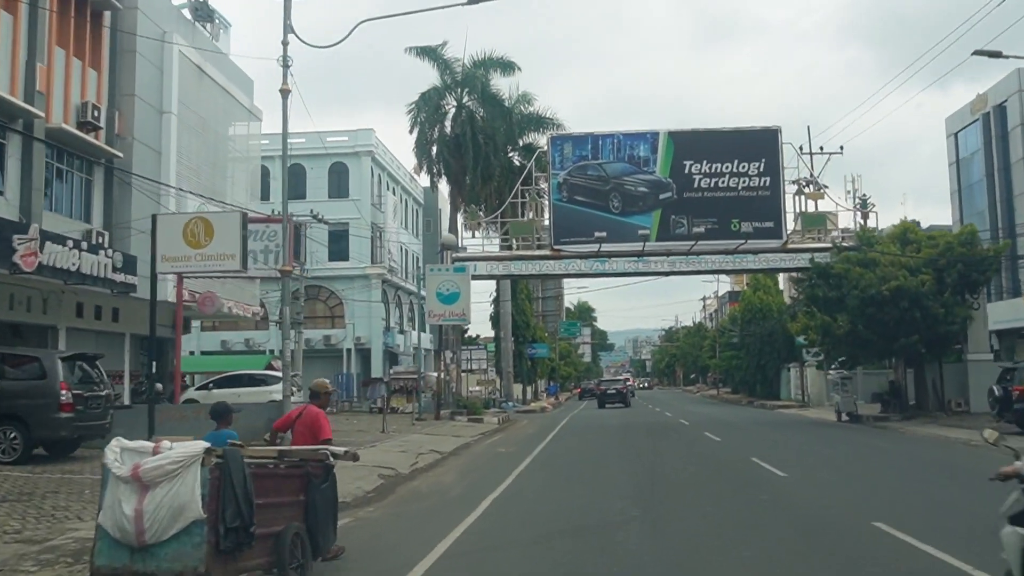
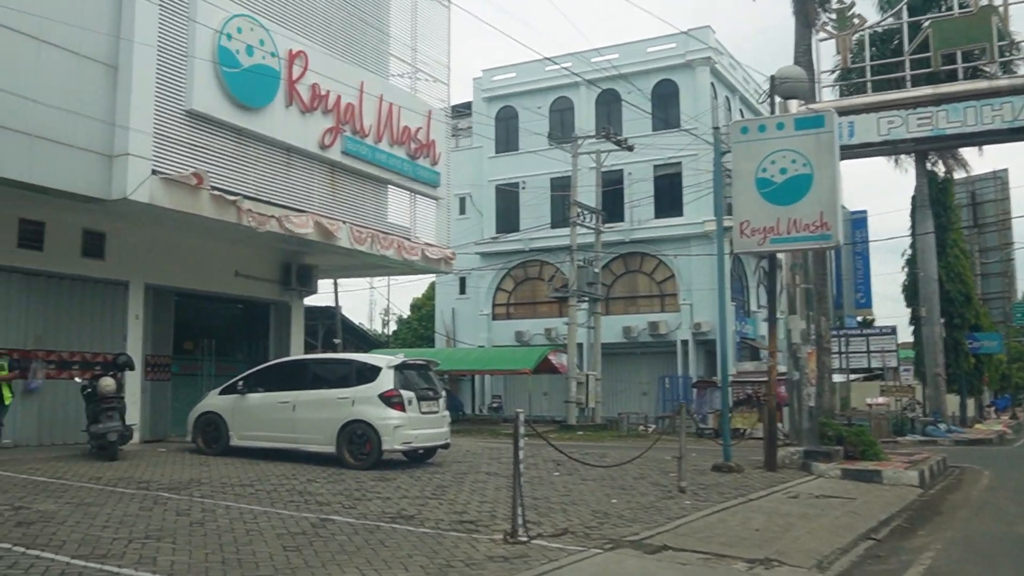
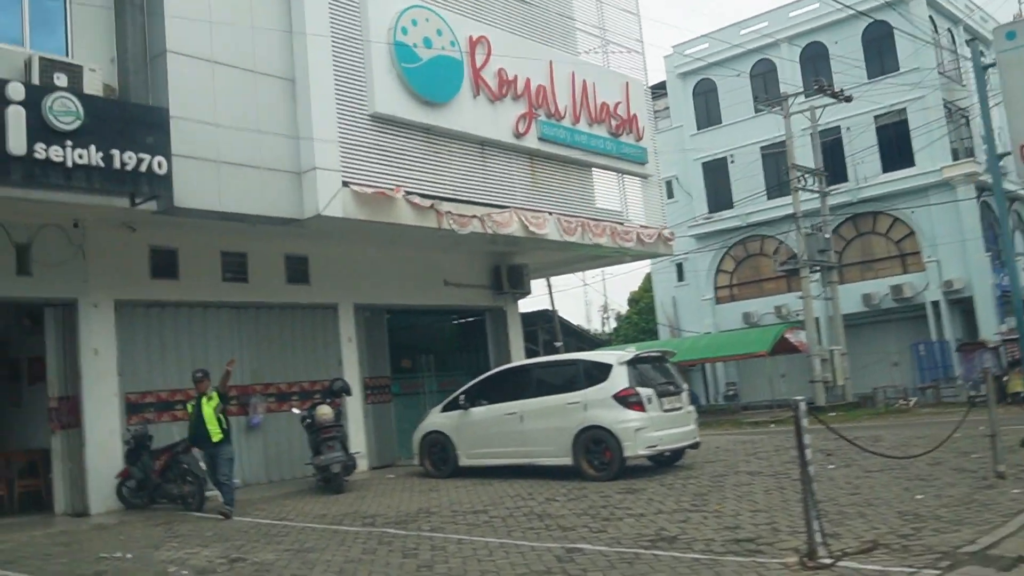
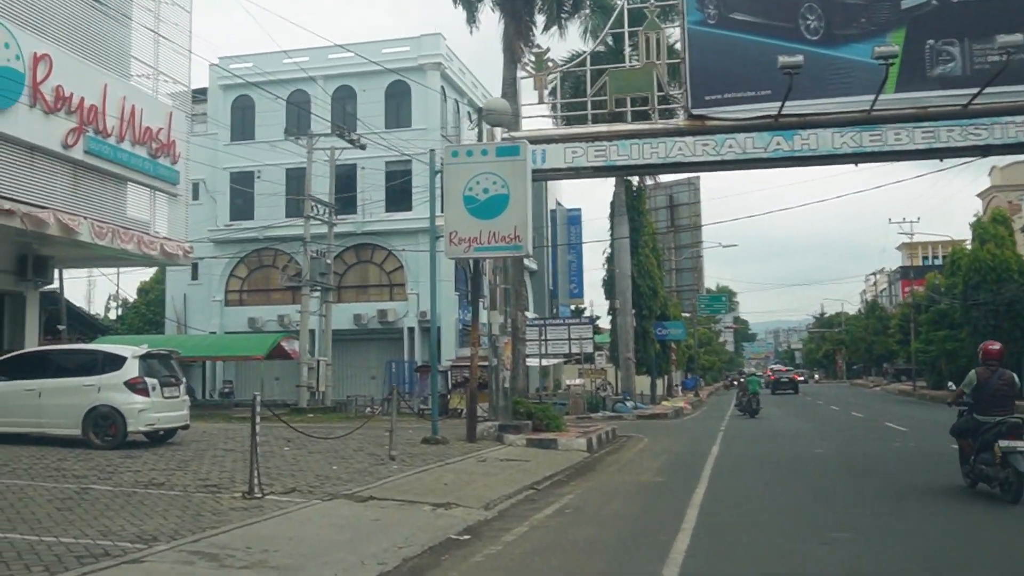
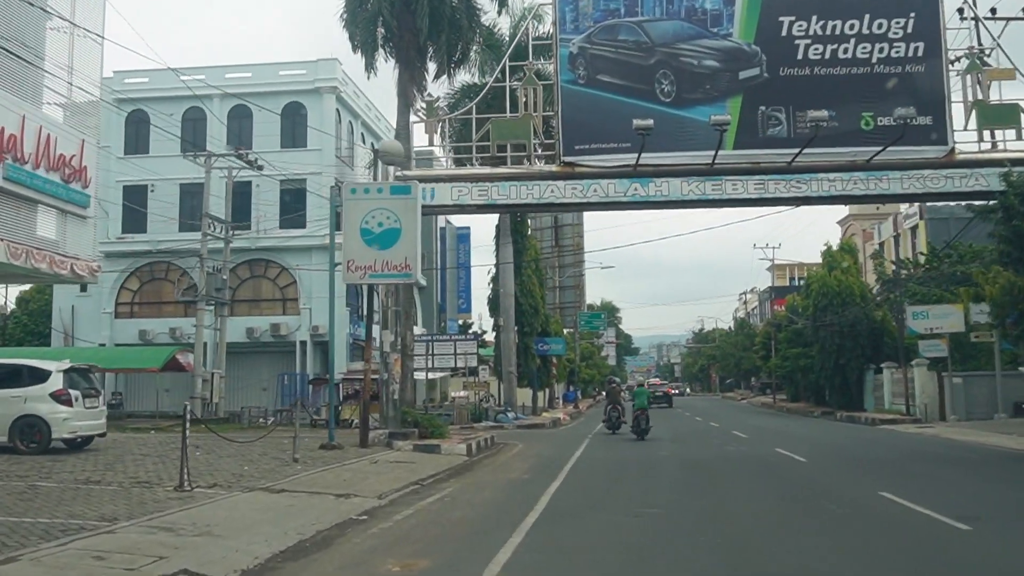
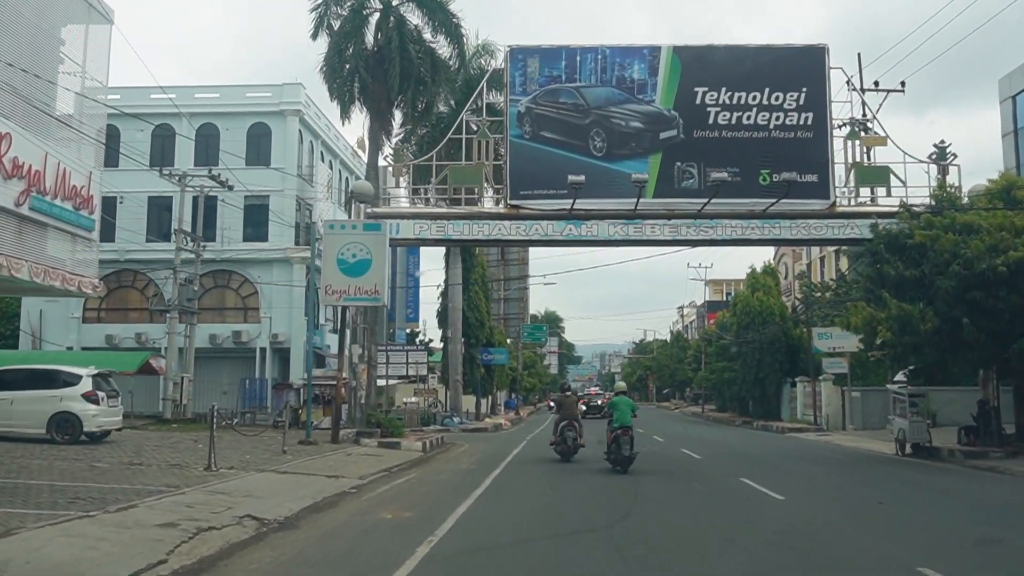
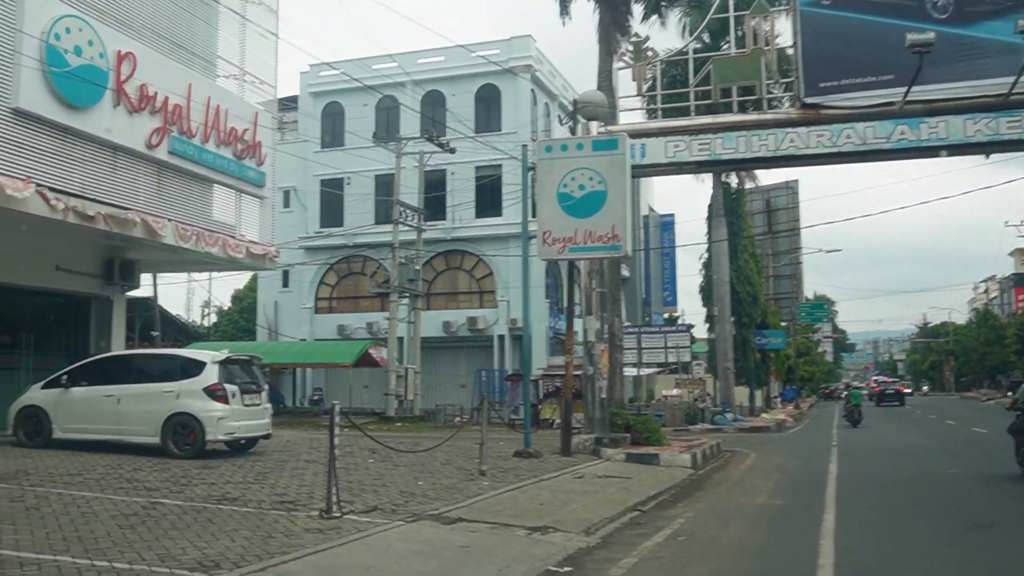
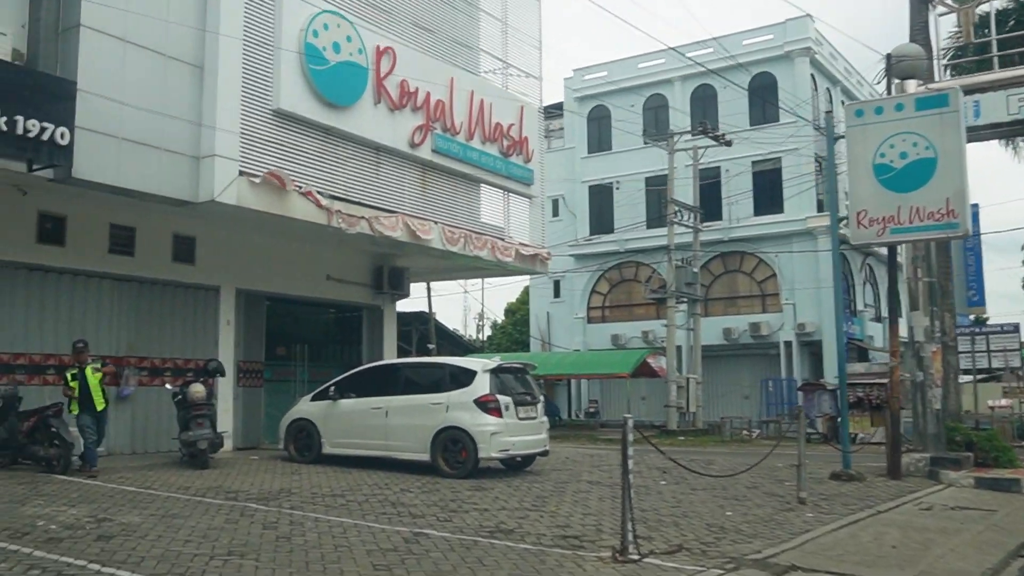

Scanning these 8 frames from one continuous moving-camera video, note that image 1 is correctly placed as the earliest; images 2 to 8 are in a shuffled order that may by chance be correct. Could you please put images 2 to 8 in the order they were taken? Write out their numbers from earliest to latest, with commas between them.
6, 5, 4, 7, 2, 8, 3
